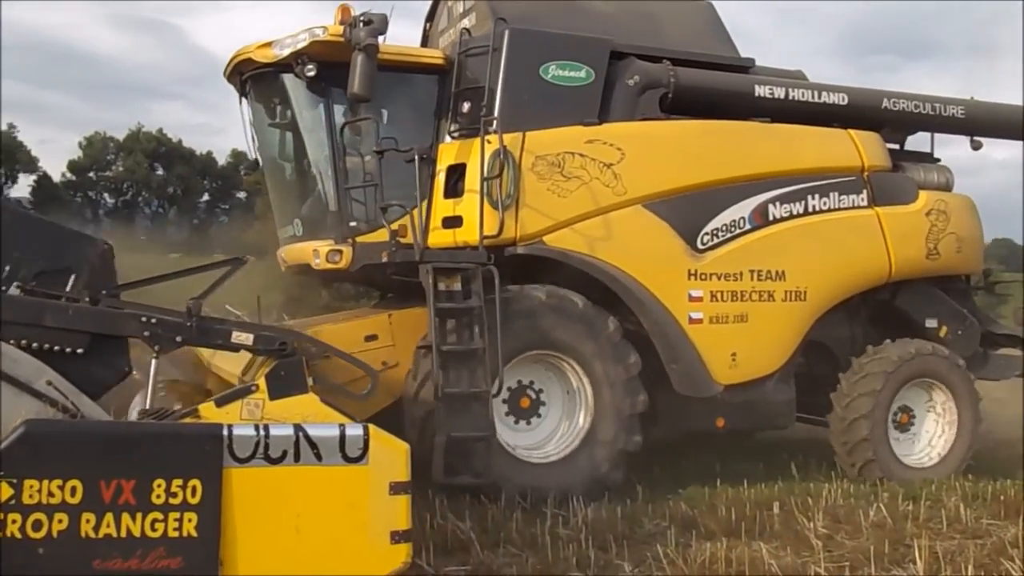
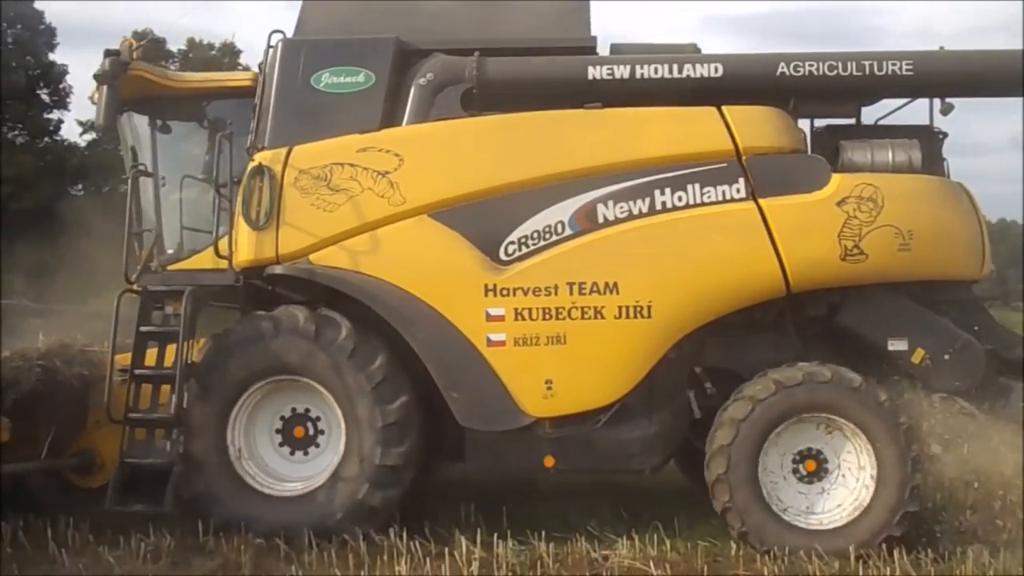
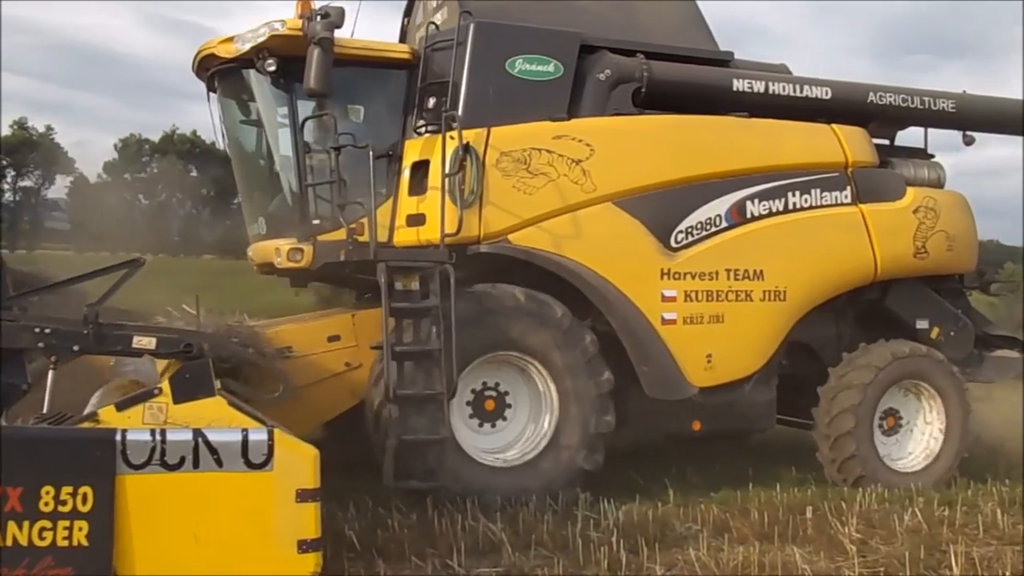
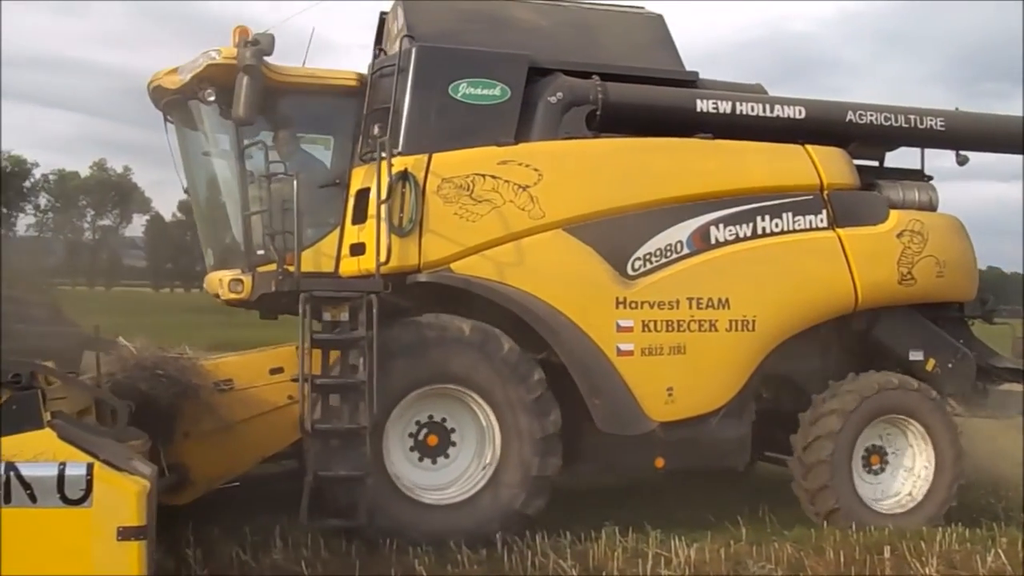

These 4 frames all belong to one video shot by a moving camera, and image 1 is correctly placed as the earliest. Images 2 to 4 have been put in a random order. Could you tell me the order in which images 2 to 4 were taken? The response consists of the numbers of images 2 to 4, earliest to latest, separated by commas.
3, 4, 2
